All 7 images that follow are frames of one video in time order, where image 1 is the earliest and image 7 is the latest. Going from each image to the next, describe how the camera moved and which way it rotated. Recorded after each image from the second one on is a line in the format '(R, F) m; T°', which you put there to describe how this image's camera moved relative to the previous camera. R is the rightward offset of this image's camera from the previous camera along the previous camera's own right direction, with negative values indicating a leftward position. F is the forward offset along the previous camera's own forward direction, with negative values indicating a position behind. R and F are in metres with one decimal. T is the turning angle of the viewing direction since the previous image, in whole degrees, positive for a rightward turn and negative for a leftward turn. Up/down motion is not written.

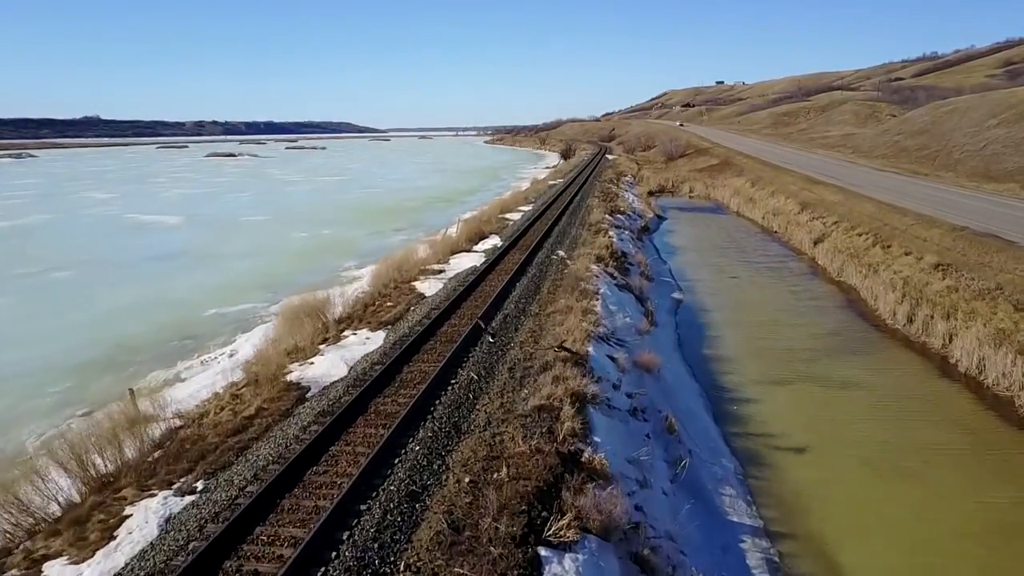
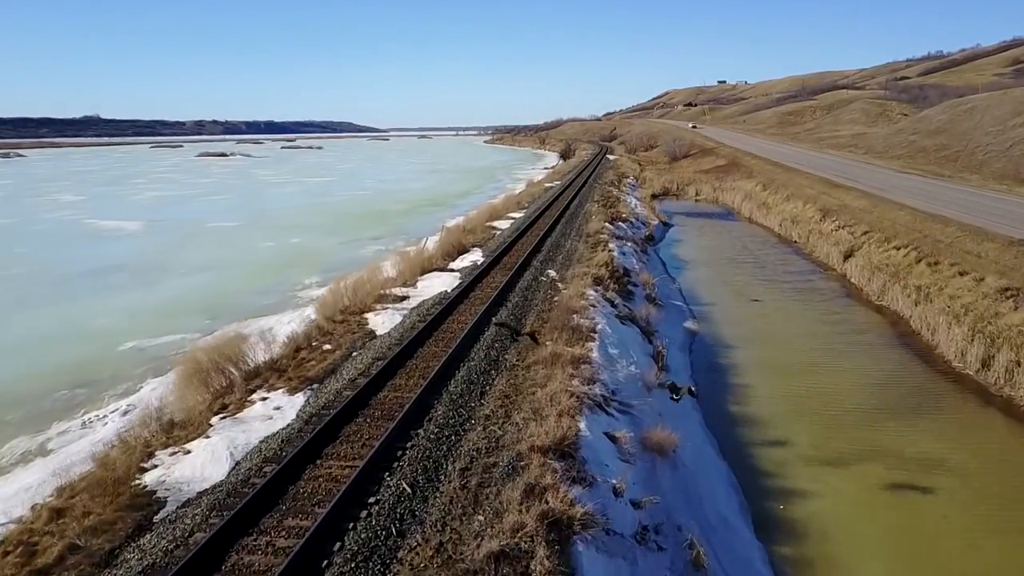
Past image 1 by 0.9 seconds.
(+0.5, +3.3) m; 0°
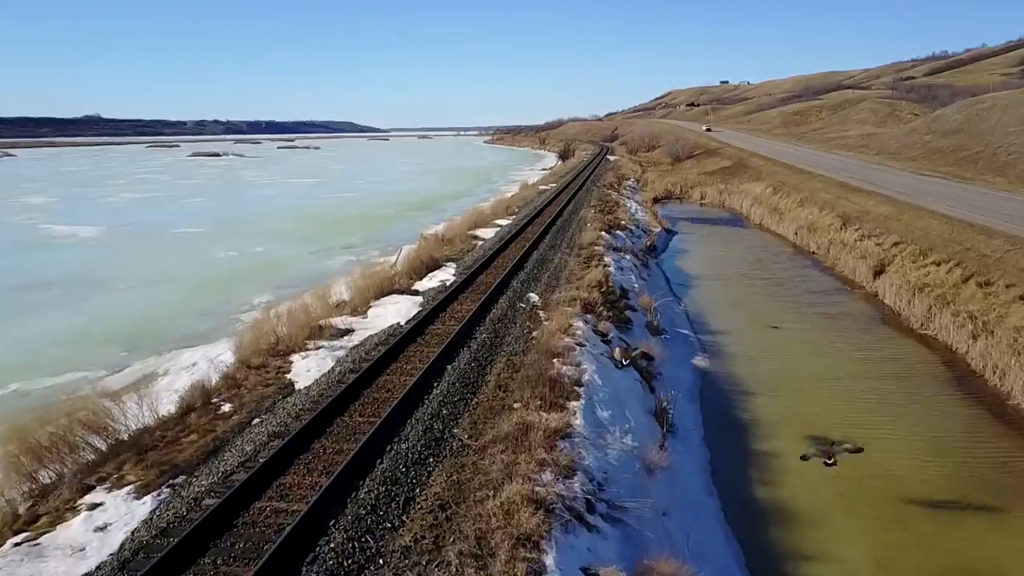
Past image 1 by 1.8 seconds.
(+0.6, +2.9) m; 0°
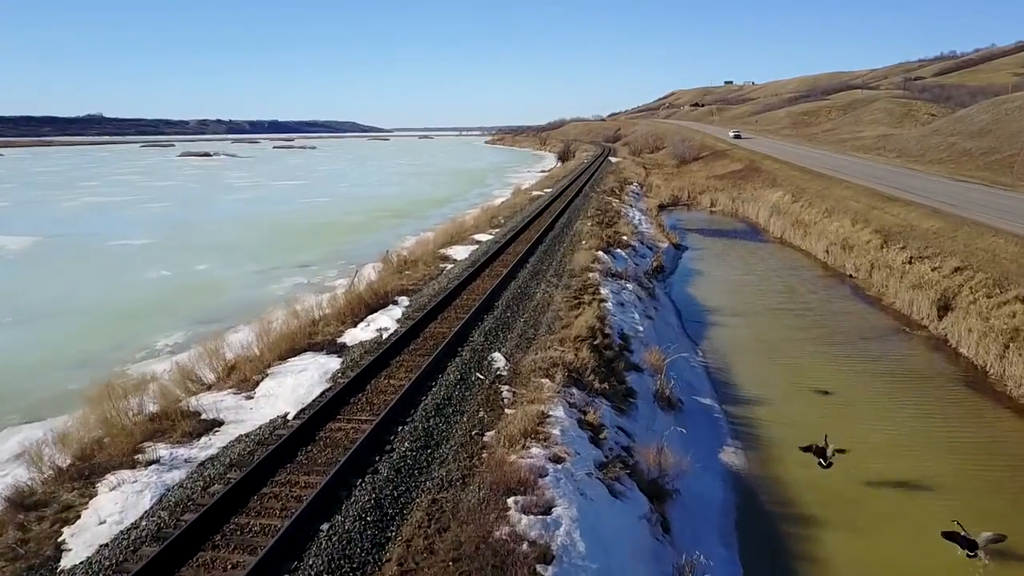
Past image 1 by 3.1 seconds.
(+0.7, +4.0) m; 0°
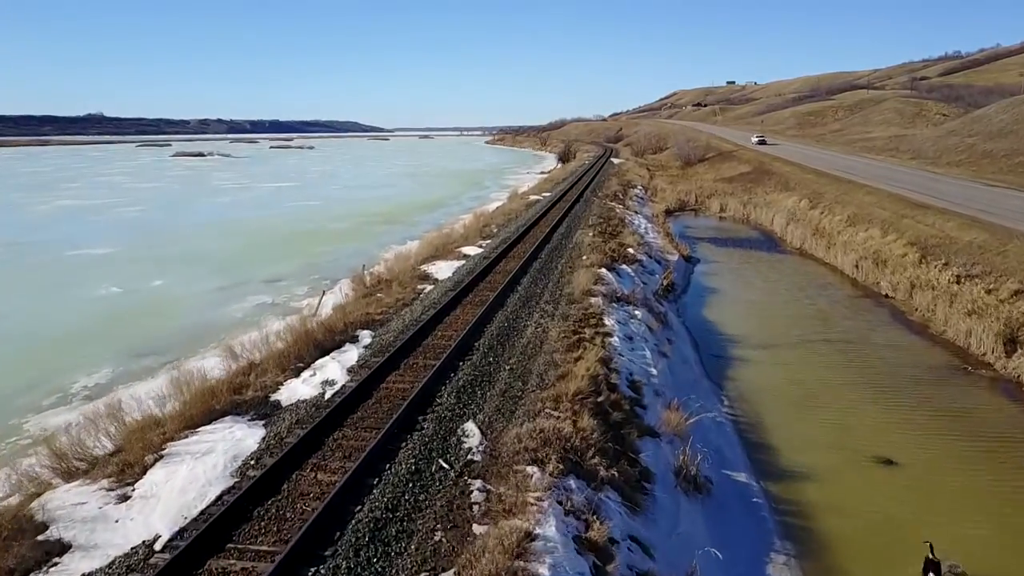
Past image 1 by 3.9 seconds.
(+0.3, +2.5) m; 0°
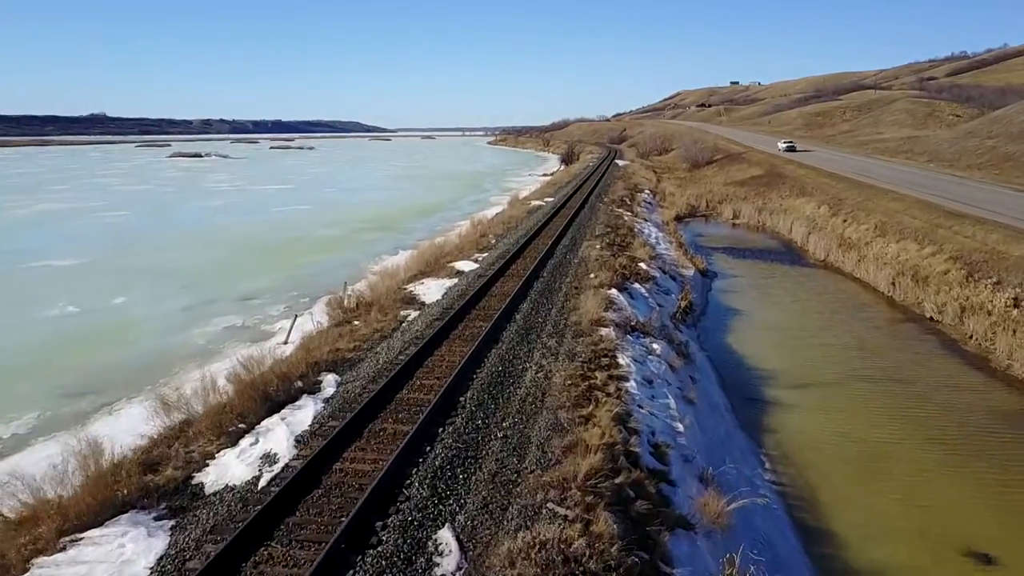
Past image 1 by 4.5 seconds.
(+0.1, +2.1) m; 0°
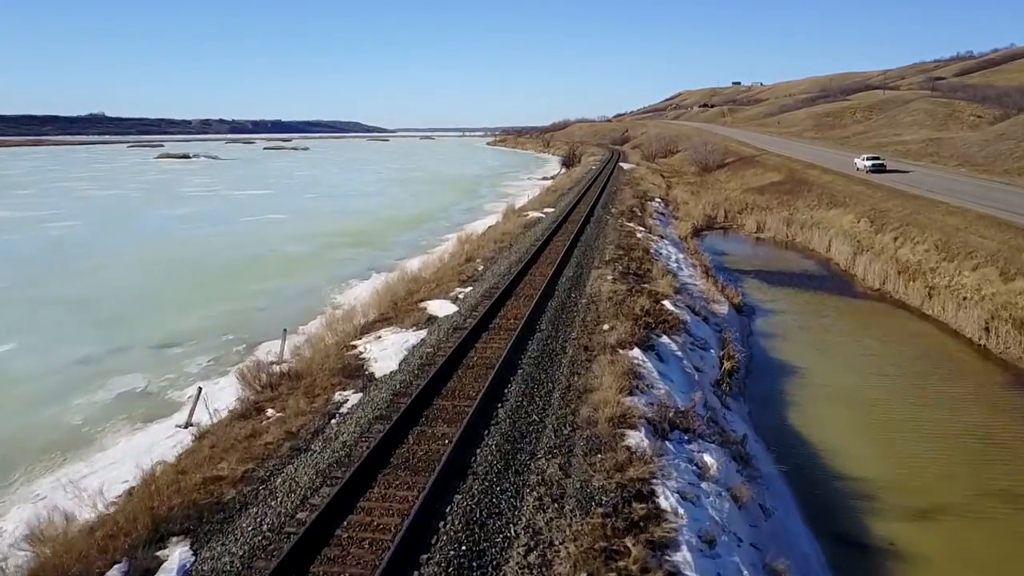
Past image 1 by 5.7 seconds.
(+0.2, +4.1) m; 0°
